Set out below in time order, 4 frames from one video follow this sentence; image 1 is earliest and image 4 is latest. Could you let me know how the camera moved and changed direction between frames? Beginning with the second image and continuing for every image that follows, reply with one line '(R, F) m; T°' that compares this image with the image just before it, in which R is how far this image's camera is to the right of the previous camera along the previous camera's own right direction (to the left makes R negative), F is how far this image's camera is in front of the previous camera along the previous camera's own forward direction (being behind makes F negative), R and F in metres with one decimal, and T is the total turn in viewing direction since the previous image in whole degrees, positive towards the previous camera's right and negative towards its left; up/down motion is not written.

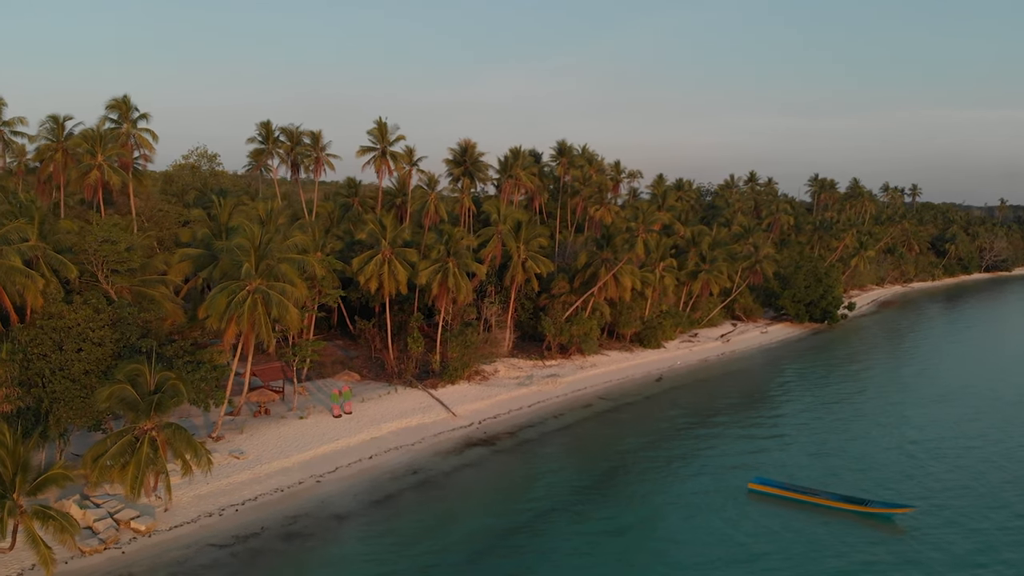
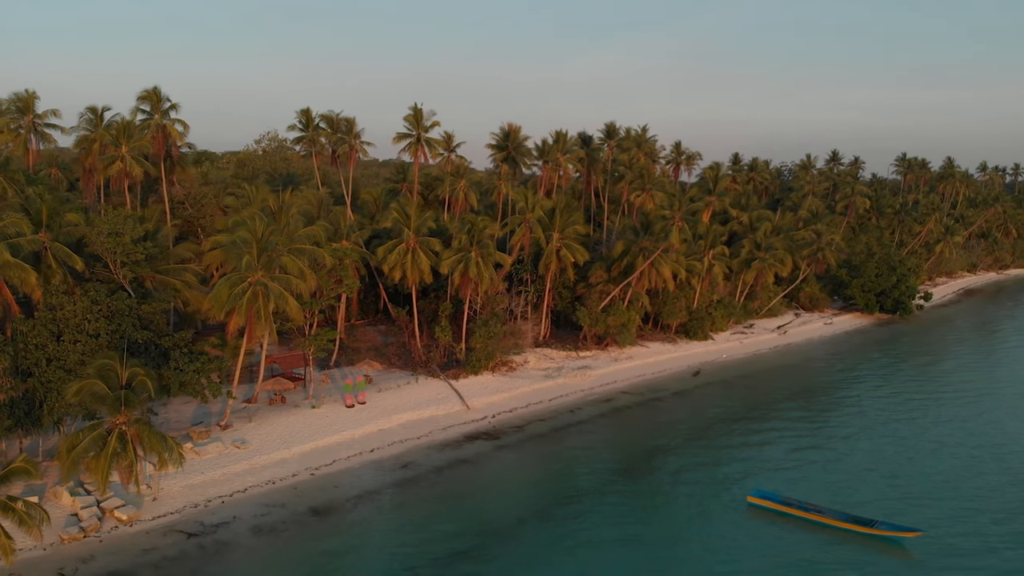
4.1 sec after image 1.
(+2.6, +1.0) m; -6°
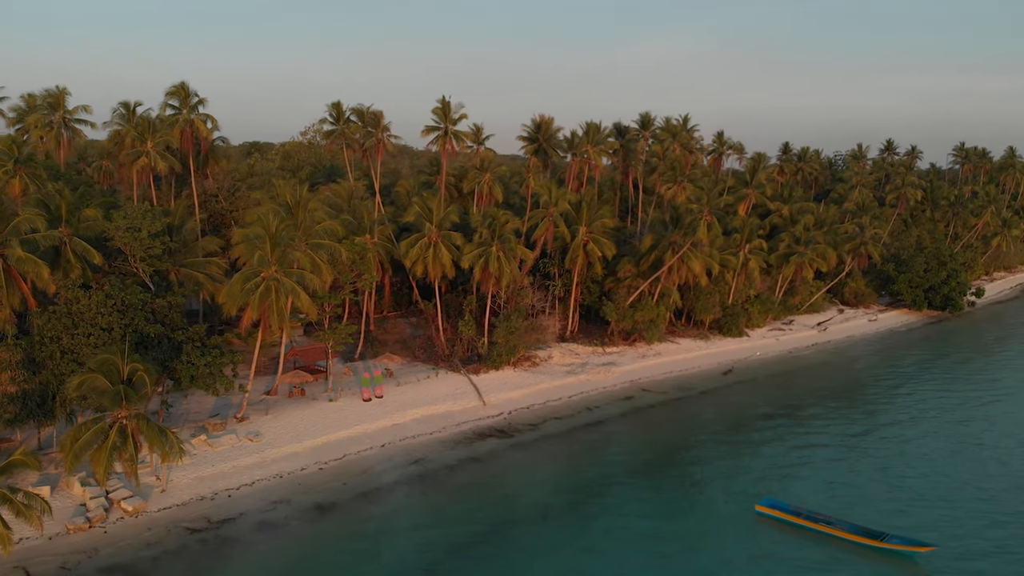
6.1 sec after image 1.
(+1.2, +0.5) m; -3°
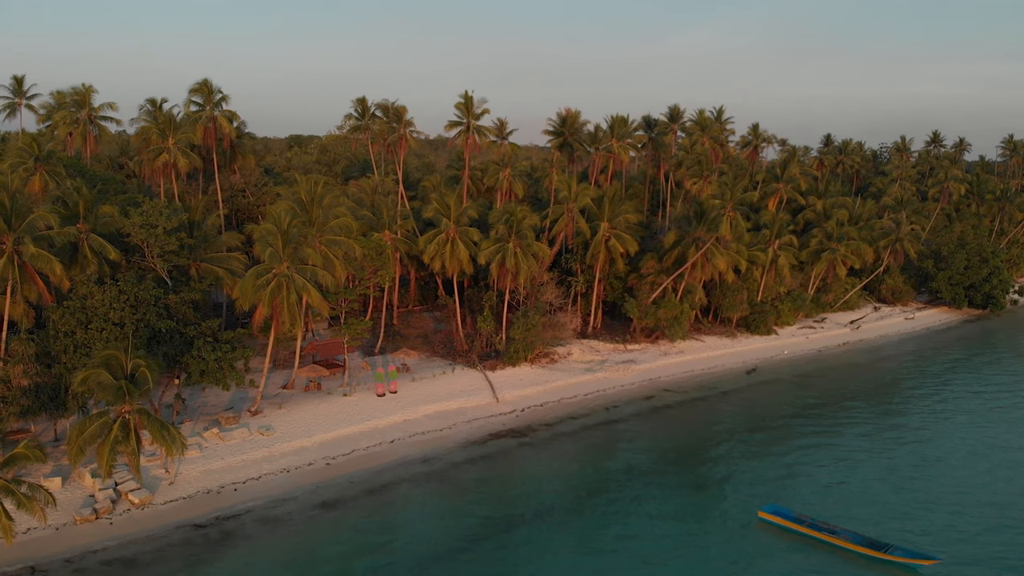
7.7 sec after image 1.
(+1.0, +0.3) m; -3°
